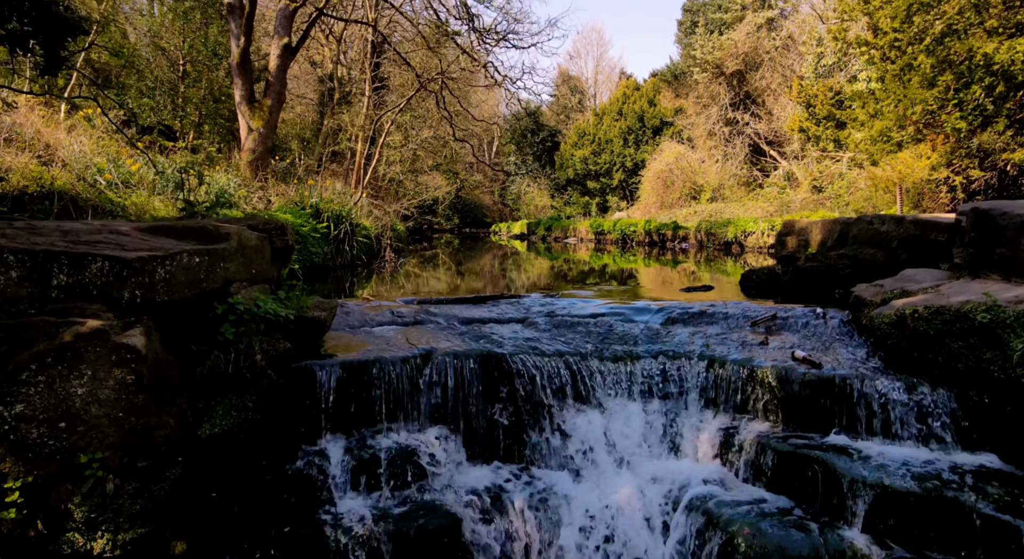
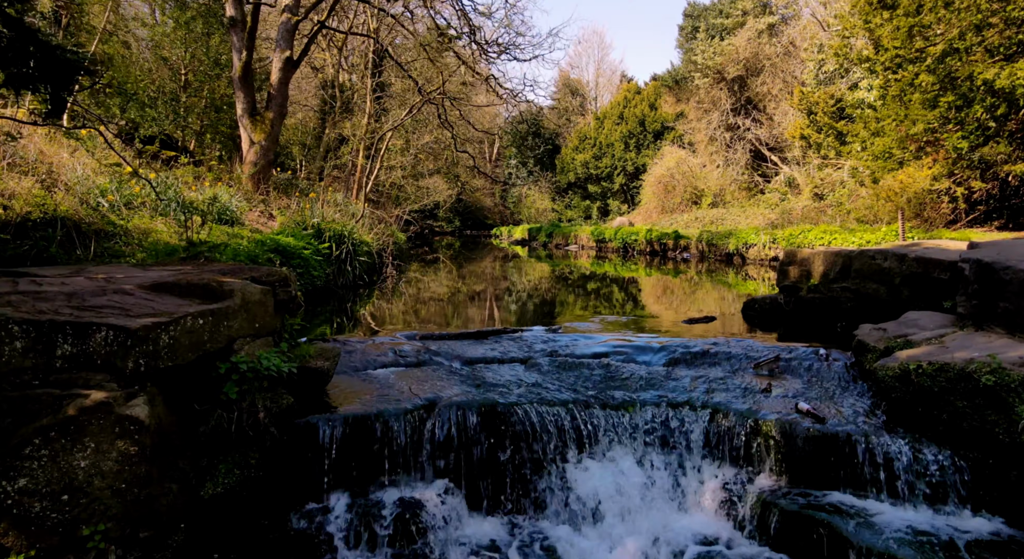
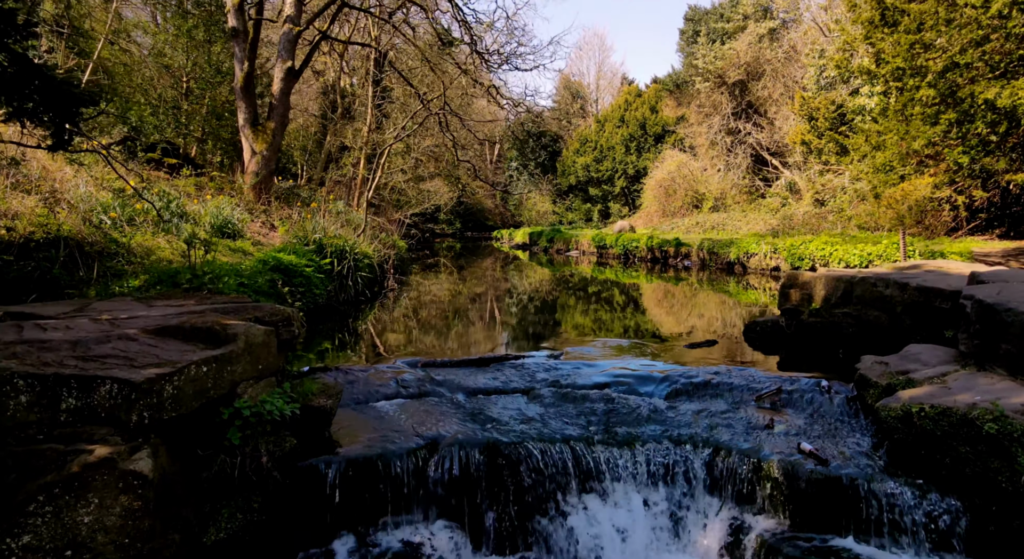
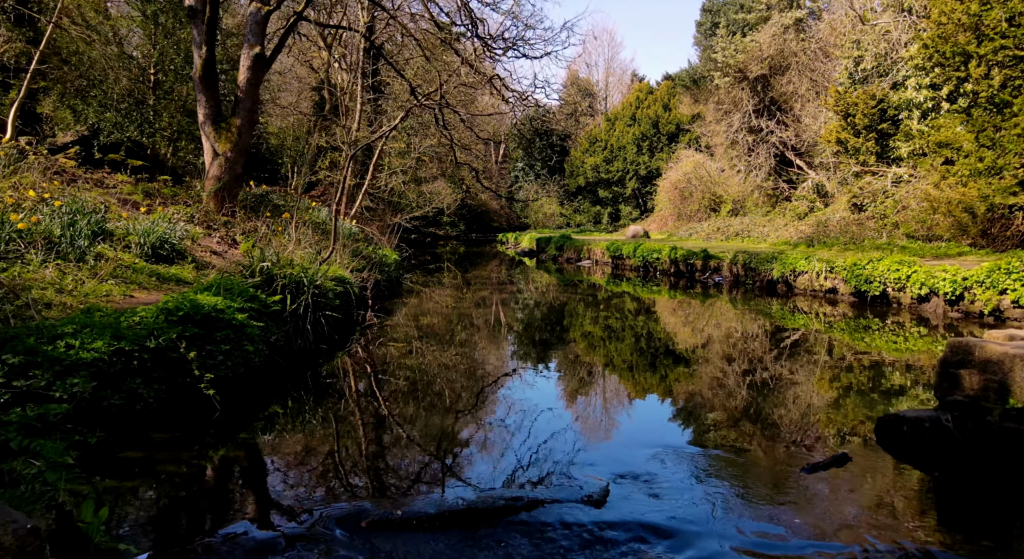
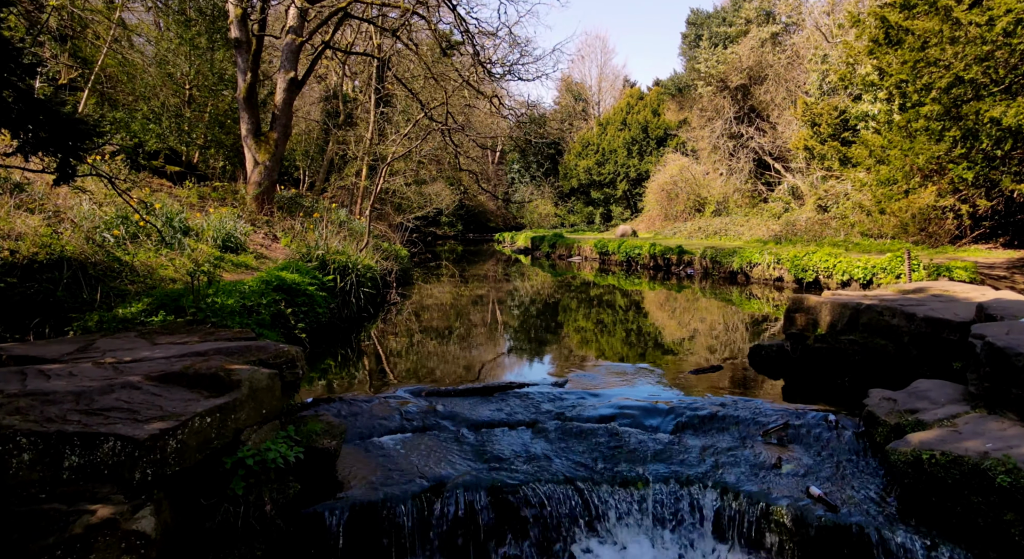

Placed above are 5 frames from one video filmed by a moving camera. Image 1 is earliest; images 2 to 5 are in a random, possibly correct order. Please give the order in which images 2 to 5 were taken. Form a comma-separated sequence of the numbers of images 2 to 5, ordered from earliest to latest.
2, 3, 5, 4
